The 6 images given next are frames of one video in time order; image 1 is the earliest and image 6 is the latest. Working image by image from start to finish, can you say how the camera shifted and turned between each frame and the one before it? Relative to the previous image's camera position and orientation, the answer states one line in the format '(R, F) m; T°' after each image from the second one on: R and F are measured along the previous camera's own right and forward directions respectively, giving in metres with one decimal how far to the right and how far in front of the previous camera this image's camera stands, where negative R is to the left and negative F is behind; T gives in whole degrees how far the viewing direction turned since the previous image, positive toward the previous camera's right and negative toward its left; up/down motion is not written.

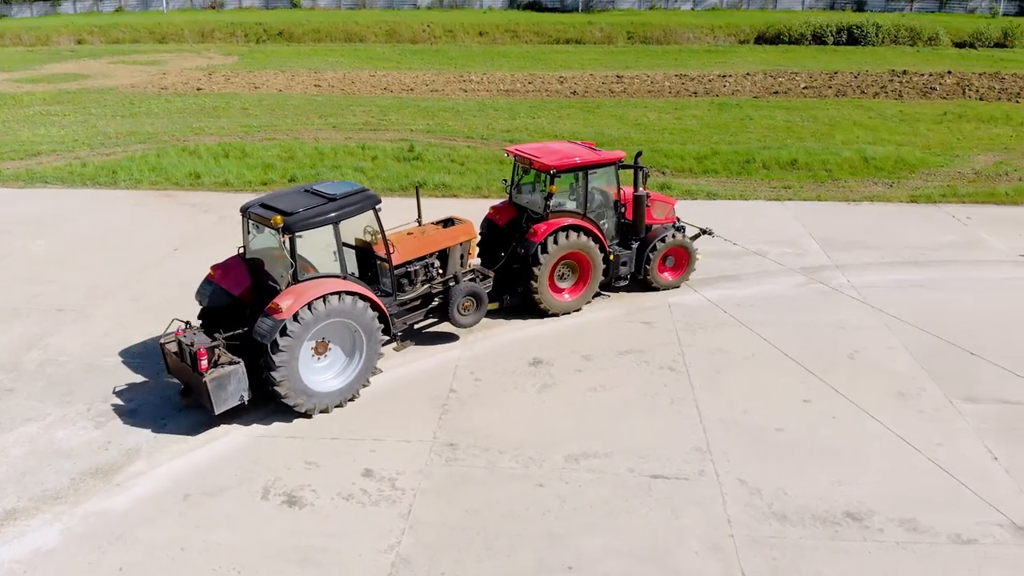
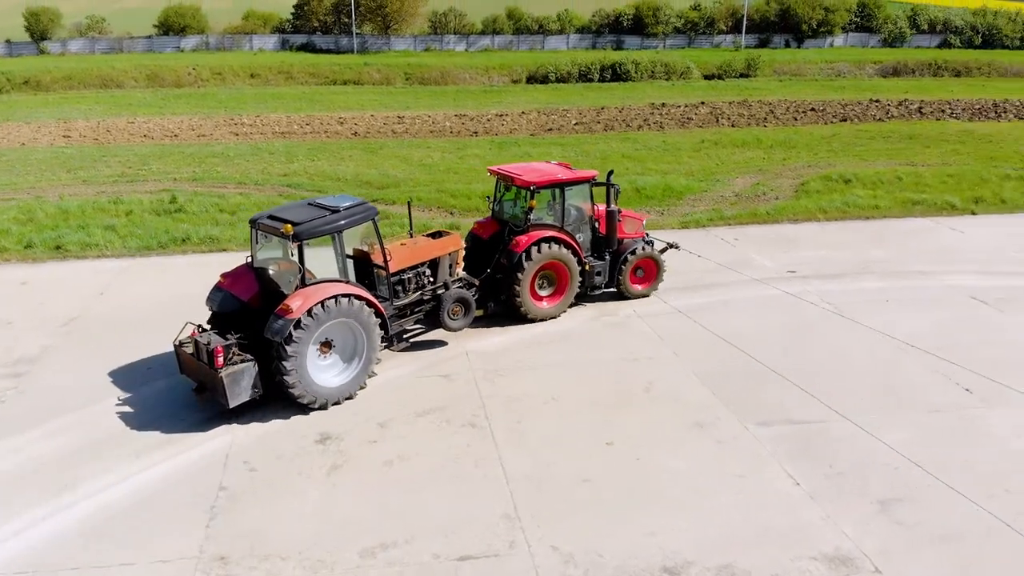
(+0.8, 0.0) m; -20°
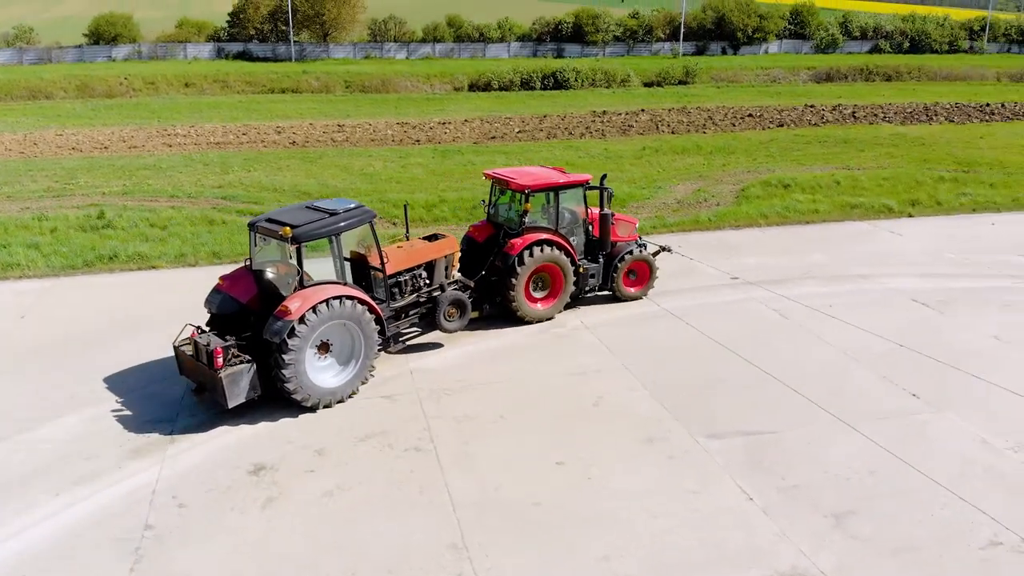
(-0.3, -1.8) m; -9°
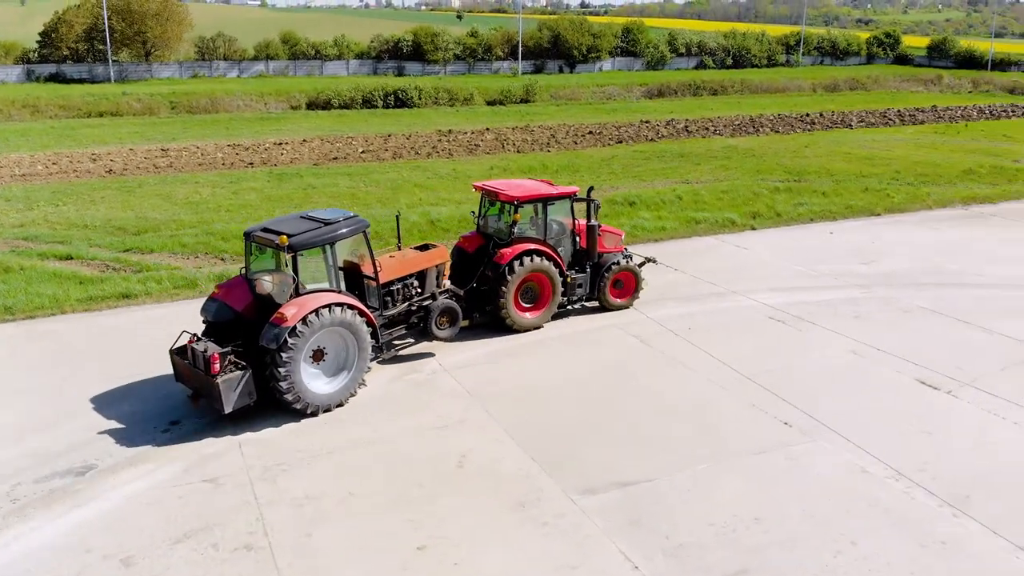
(0.0, +1.6) m; +10°
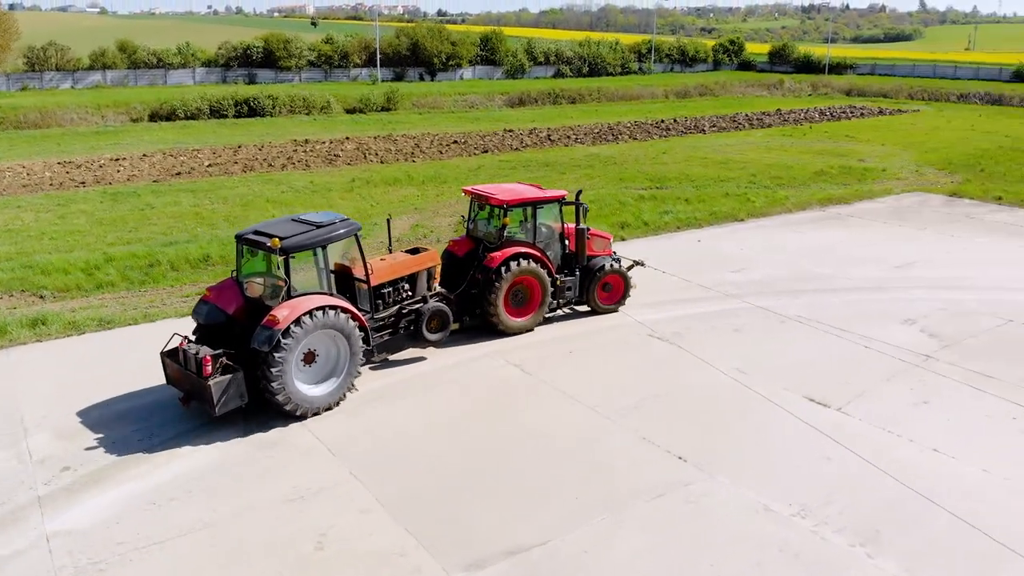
(0.0, +0.8) m; +9°
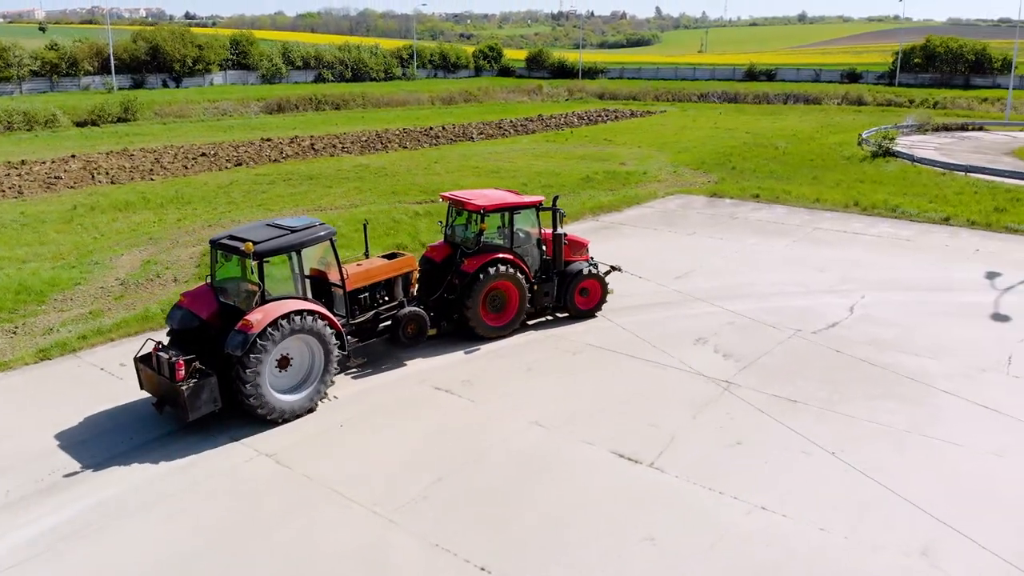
(+0.1, +0.5) m; +15°
